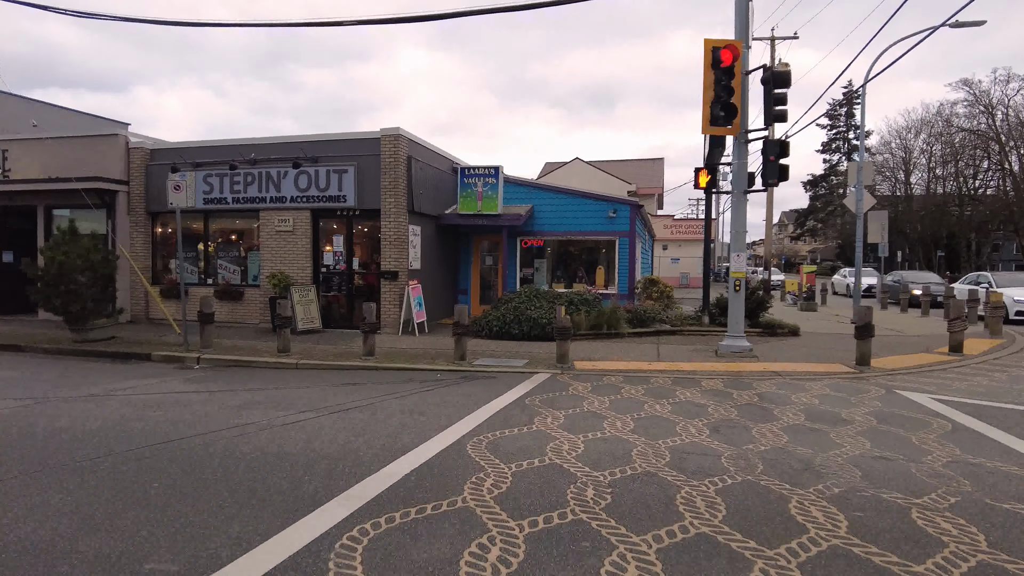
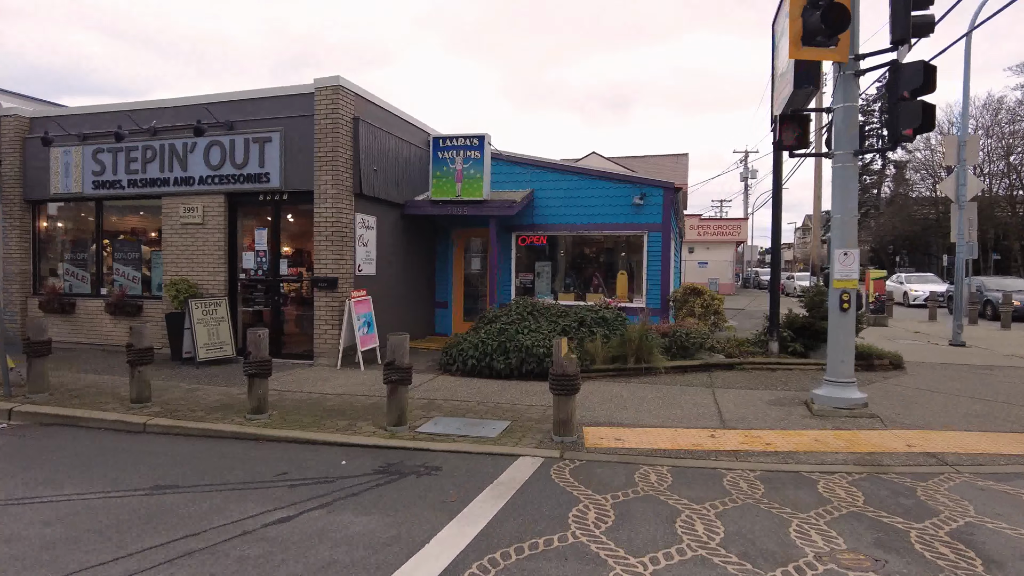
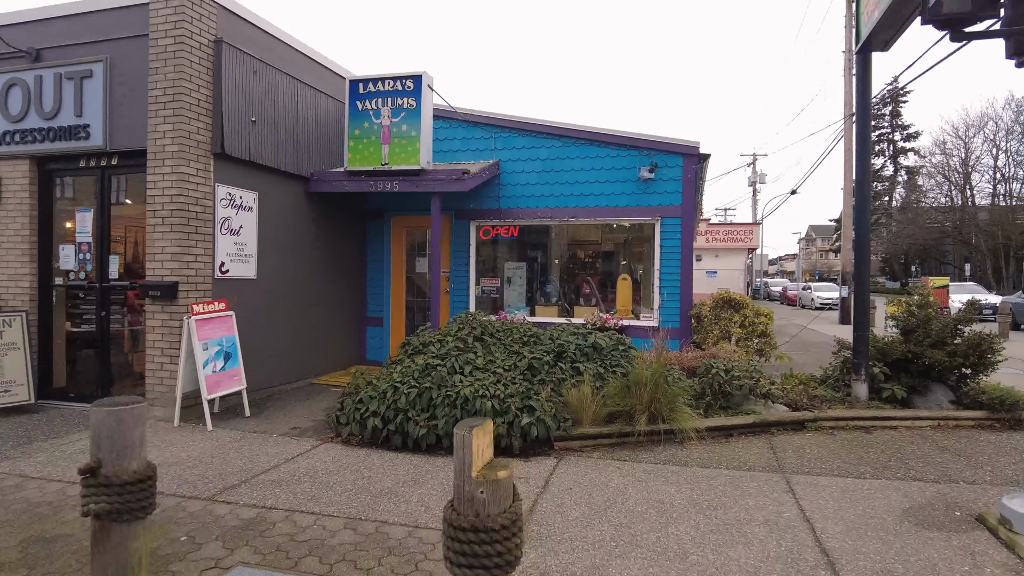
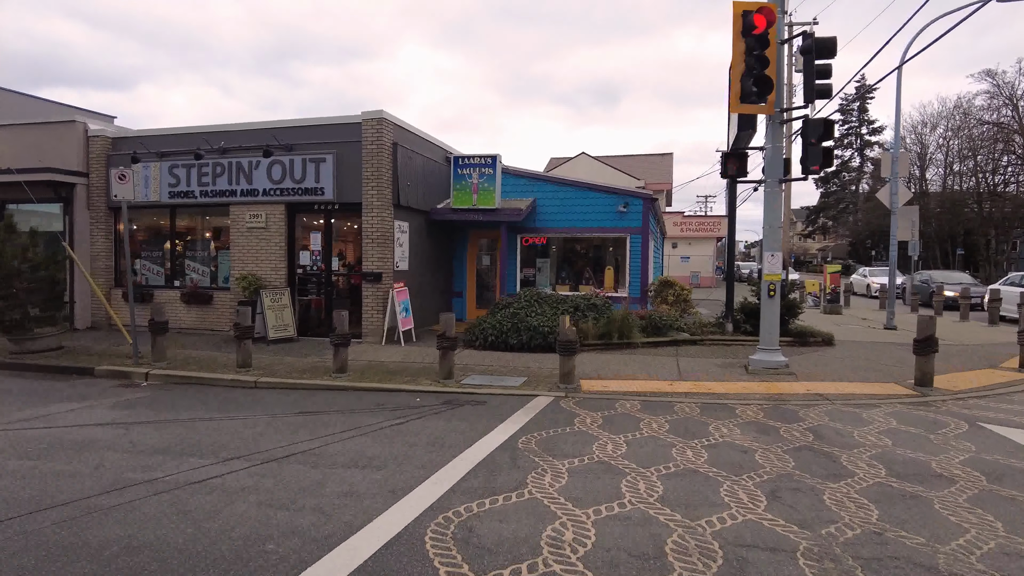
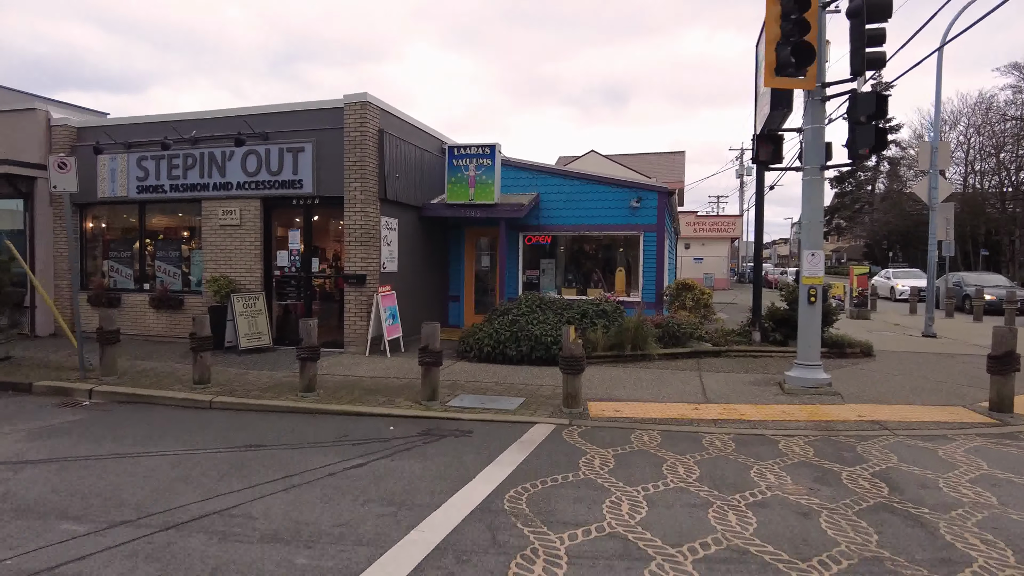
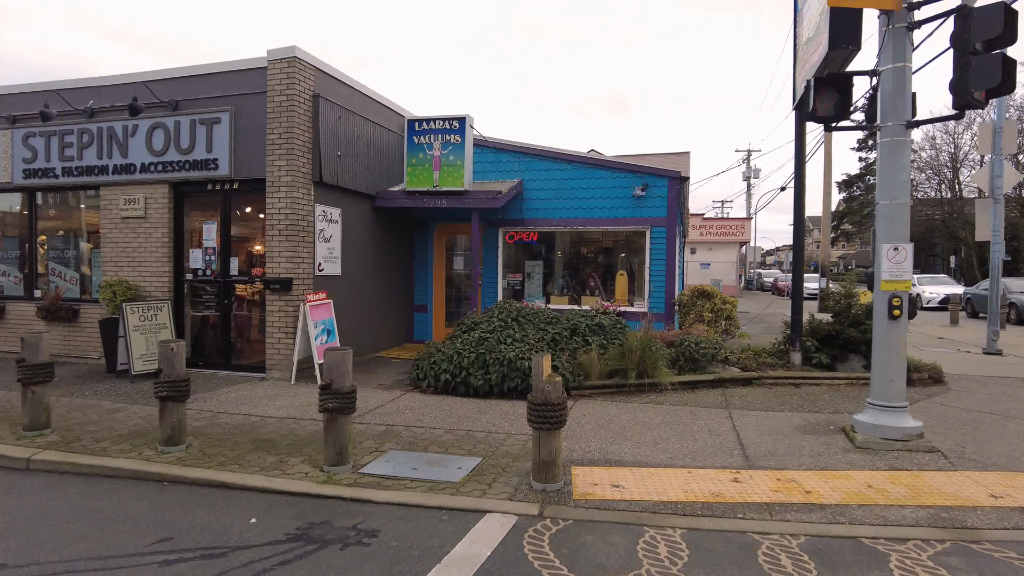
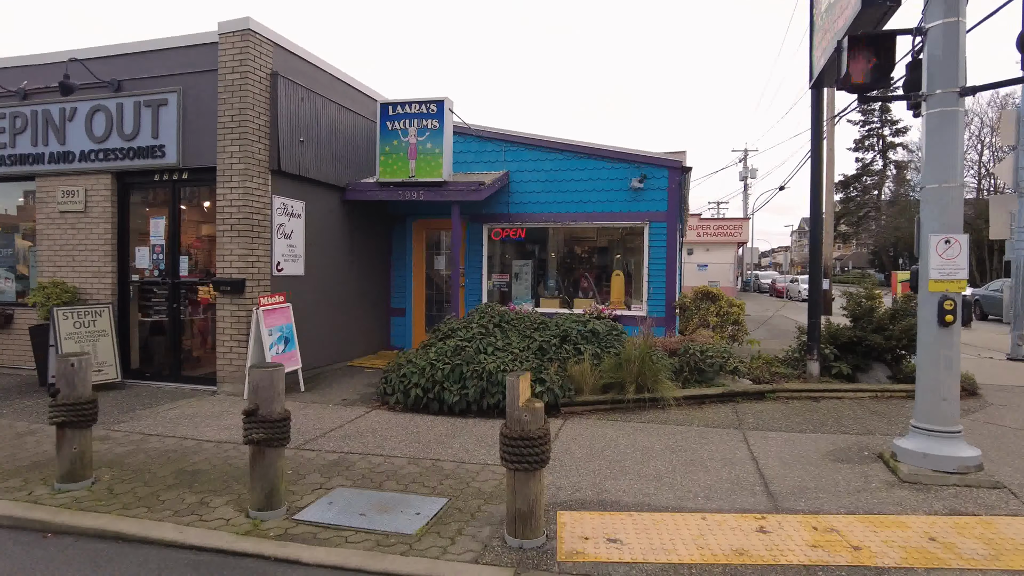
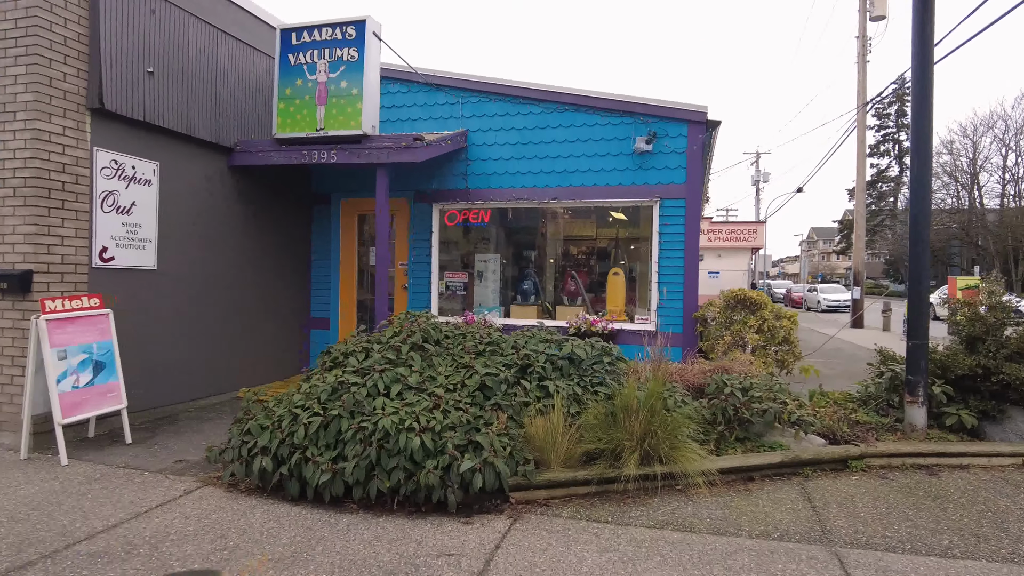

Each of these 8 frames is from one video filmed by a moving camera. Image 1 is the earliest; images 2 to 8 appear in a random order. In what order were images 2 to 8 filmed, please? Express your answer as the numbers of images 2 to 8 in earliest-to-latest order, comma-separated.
4, 5, 2, 6, 7, 3, 8
